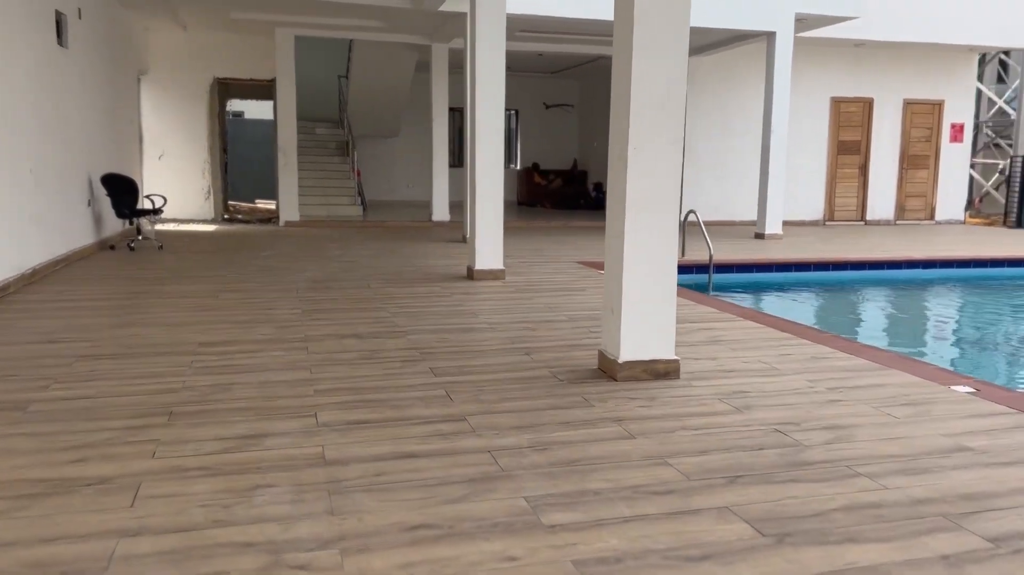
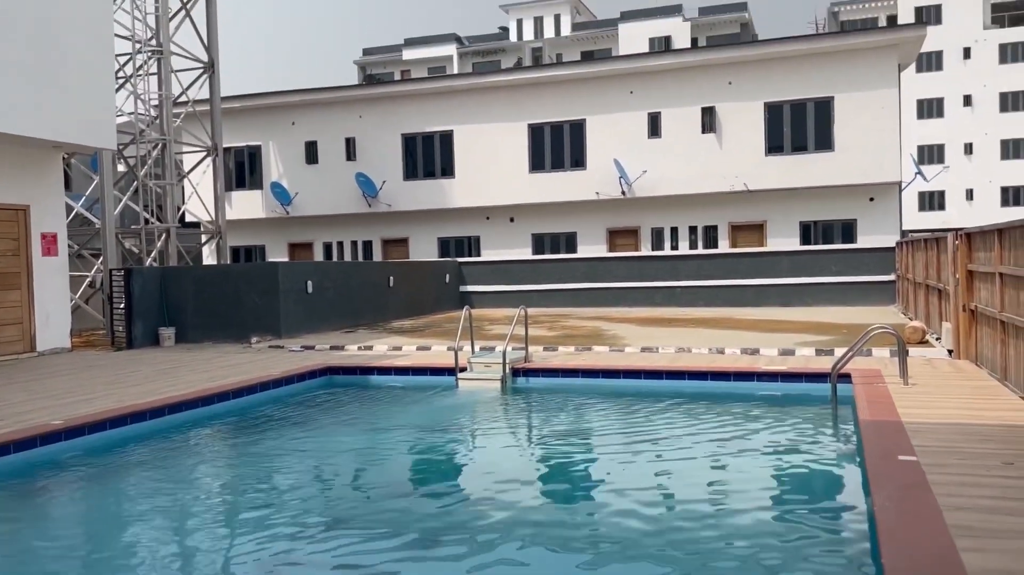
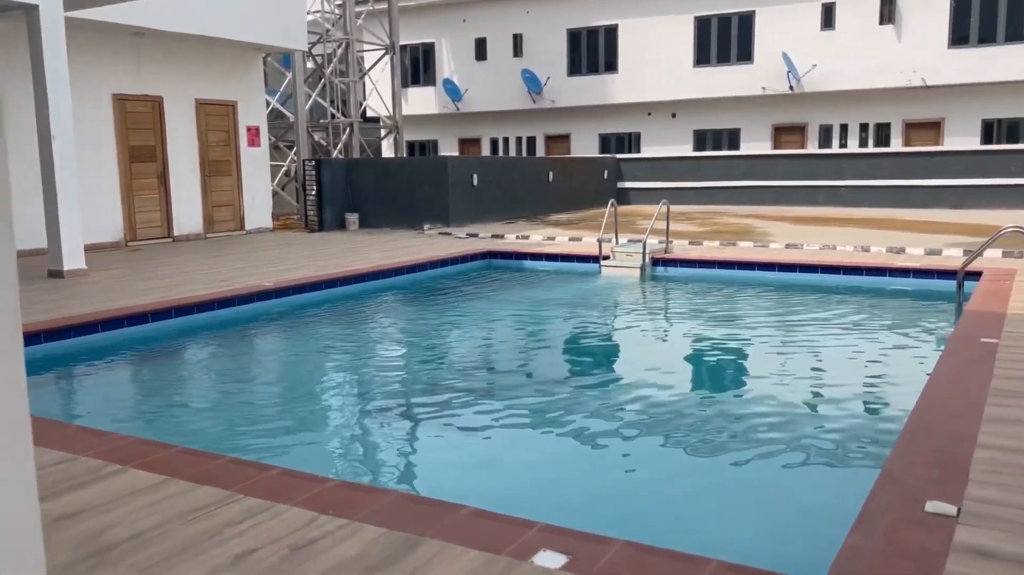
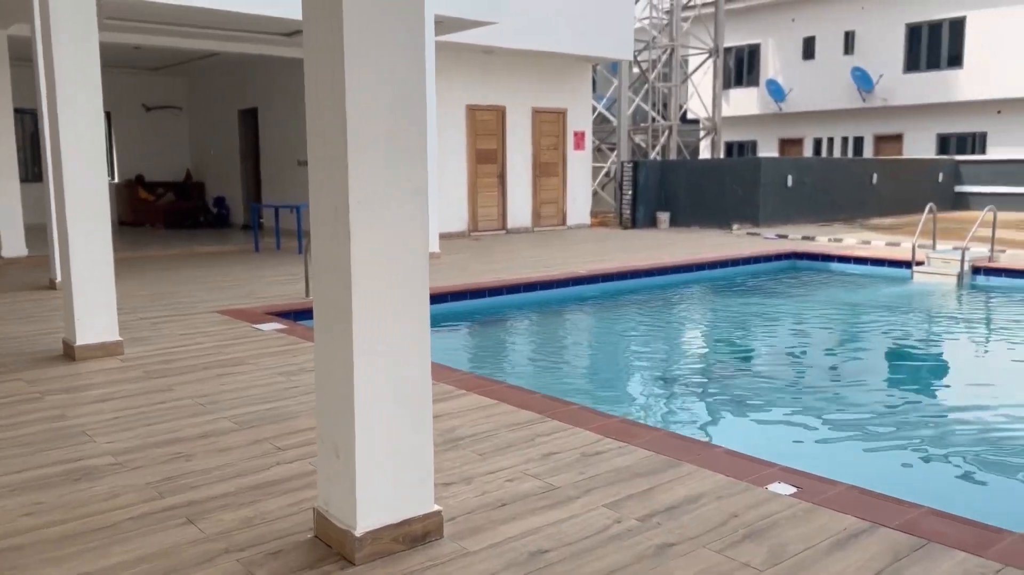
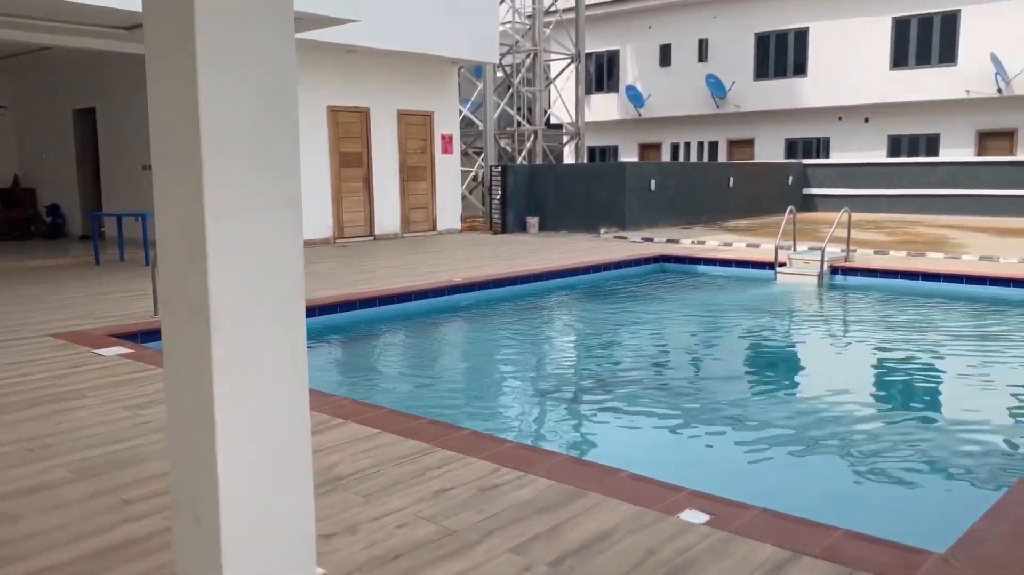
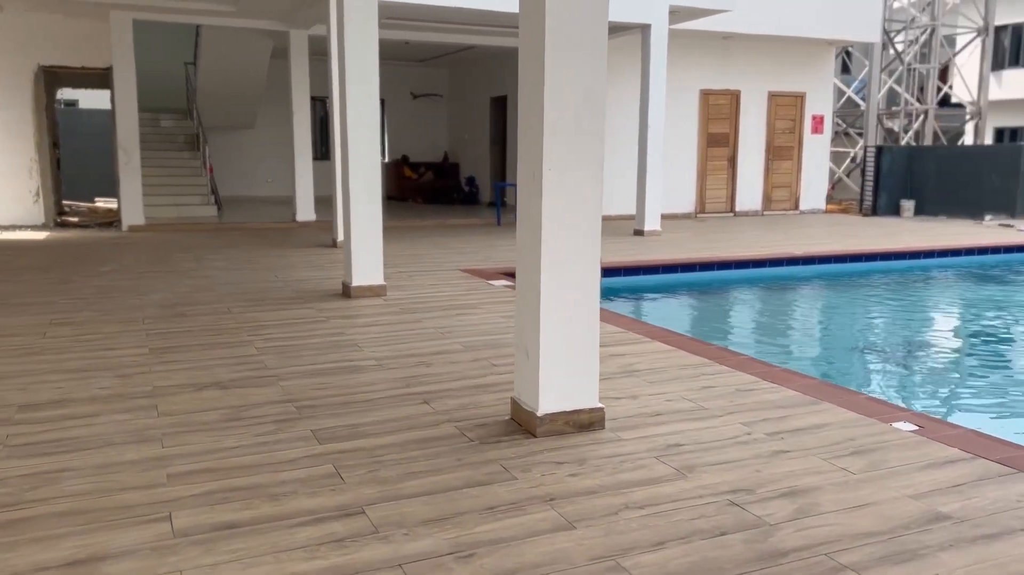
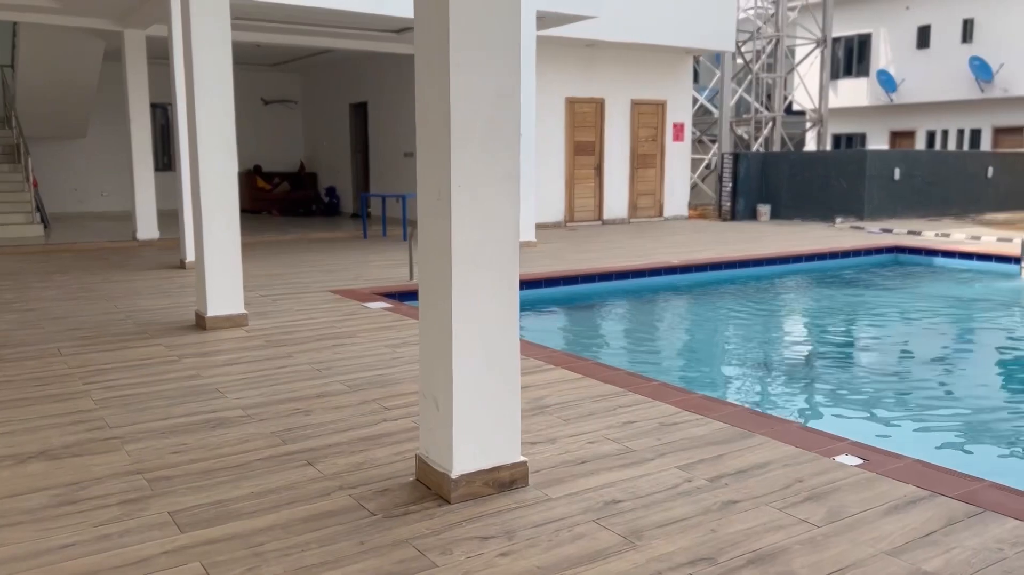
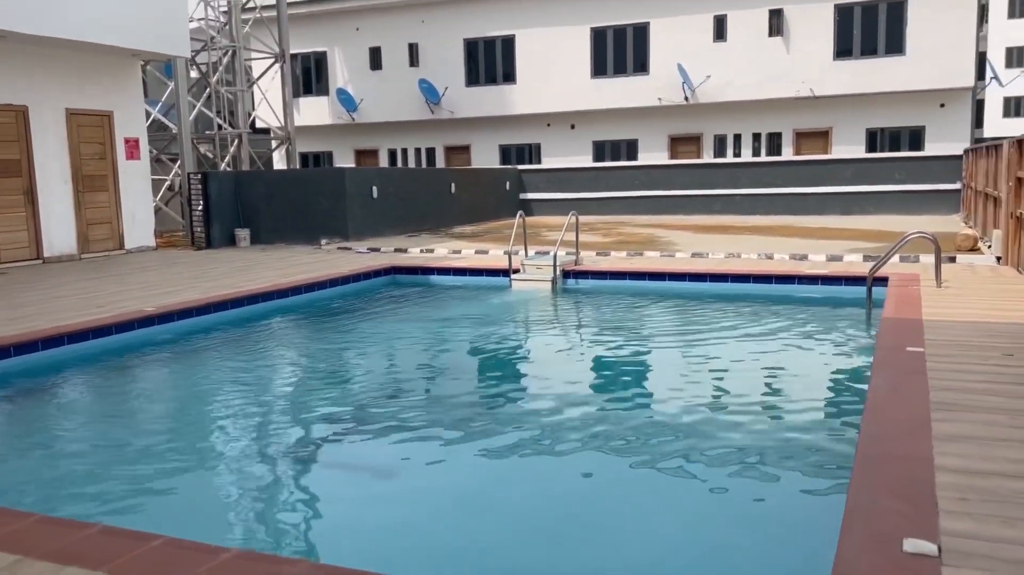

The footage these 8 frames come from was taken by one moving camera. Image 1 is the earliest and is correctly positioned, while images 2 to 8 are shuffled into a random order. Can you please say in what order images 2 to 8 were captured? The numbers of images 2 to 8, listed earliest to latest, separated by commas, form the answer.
6, 7, 4, 5, 3, 8, 2
